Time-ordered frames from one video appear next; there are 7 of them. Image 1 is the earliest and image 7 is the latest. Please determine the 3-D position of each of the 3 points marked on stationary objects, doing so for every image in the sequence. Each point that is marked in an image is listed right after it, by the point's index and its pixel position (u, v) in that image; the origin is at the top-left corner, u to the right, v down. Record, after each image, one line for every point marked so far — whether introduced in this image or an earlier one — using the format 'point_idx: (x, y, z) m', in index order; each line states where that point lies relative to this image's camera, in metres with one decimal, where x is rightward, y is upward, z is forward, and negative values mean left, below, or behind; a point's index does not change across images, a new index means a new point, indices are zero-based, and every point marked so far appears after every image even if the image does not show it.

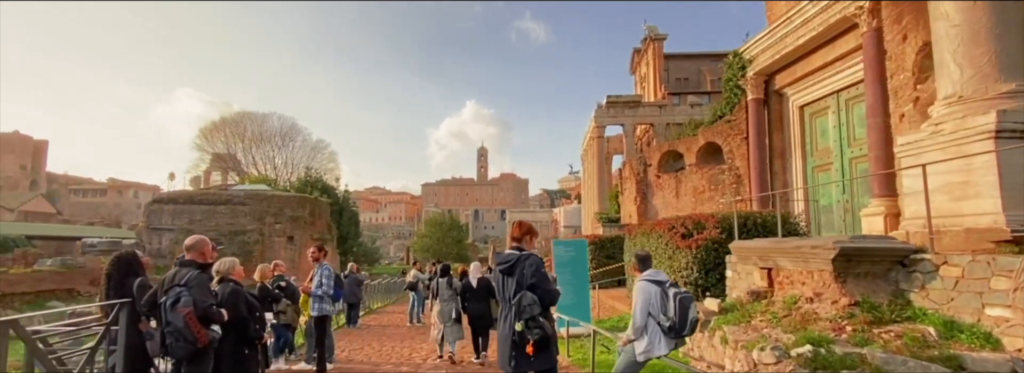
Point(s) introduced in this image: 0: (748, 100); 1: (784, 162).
0: (+7.8, +2.9, +19.1) m
1: (+8.8, +0.8, +18.6) m
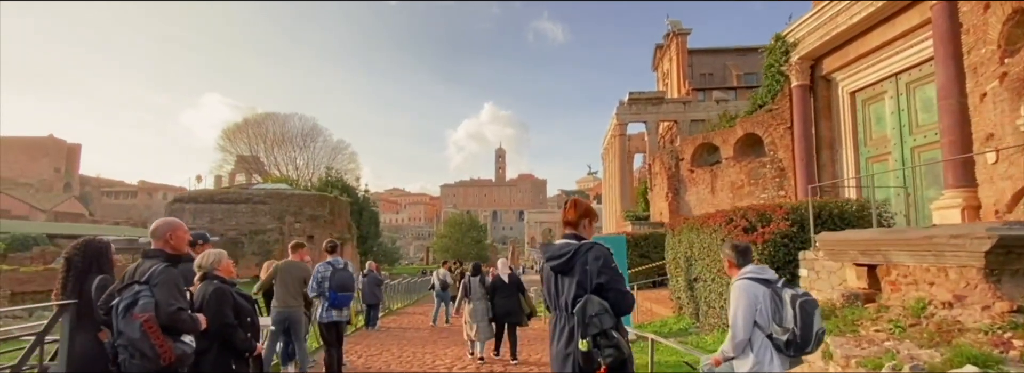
0: (+8.6, +3.1, +17.8) m
1: (+9.6, +1.0, +17.2) m
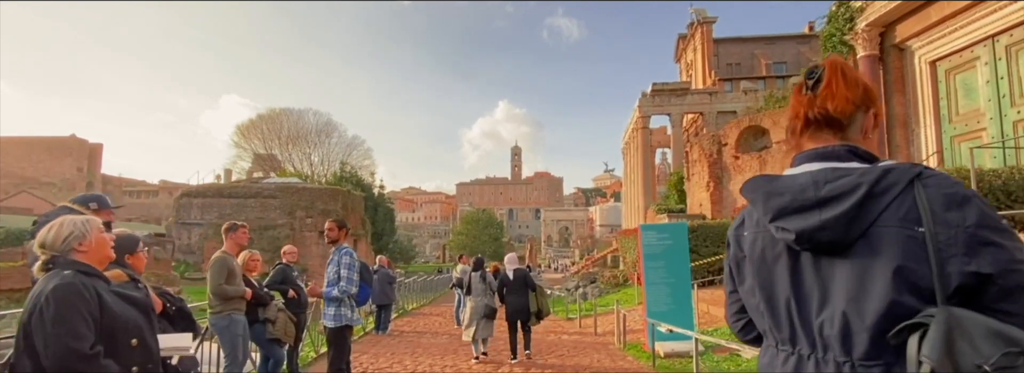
0: (+9.4, +3.5, +15.6) m
1: (+10.4, +1.5, +15.0) m
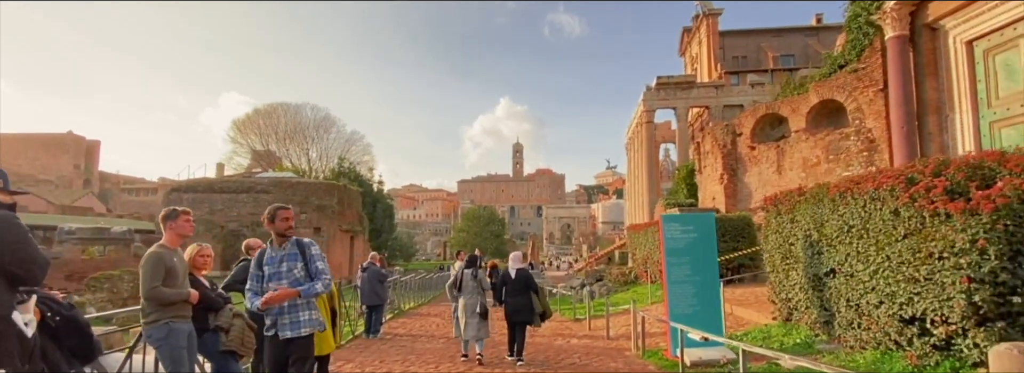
0: (+9.5, +3.7, +14.5) m
1: (+10.4, +1.7, +14.0) m
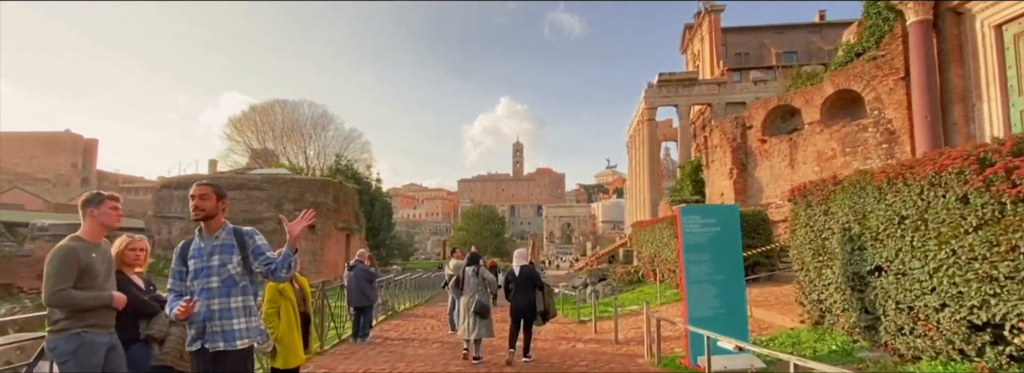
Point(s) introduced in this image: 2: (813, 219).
0: (+9.5, +3.9, +13.7) m
1: (+10.4, +1.8, +13.2) m
2: (+3.8, -0.4, +7.2) m
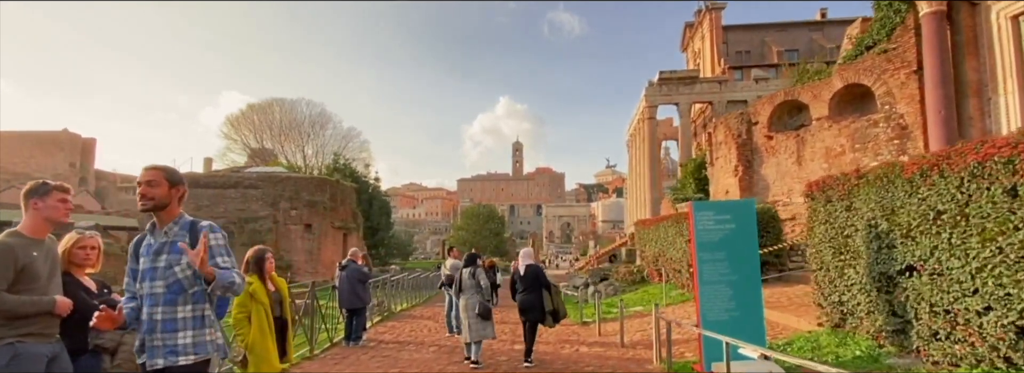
0: (+9.5, +3.9, +13.3) m
1: (+10.4, +1.9, +12.7) m
2: (+3.8, -0.3, +6.8) m
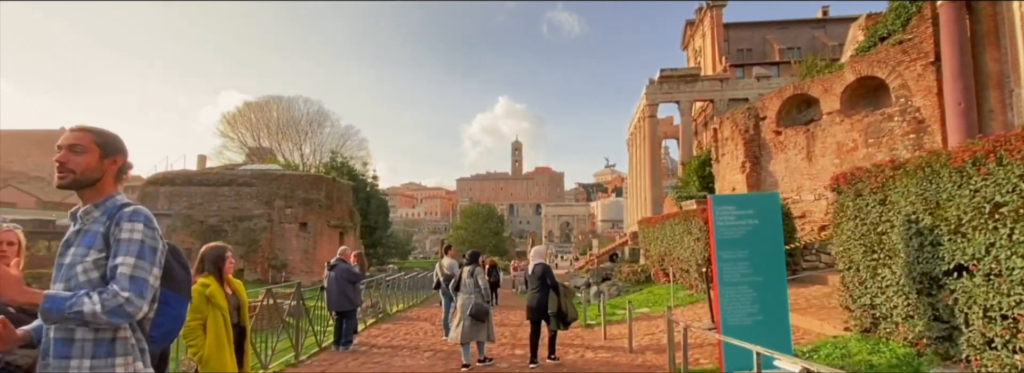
0: (+9.5, +4.0, +12.7) m
1: (+10.4, +2.0, +12.2) m
2: (+3.8, -0.3, +6.2) m
